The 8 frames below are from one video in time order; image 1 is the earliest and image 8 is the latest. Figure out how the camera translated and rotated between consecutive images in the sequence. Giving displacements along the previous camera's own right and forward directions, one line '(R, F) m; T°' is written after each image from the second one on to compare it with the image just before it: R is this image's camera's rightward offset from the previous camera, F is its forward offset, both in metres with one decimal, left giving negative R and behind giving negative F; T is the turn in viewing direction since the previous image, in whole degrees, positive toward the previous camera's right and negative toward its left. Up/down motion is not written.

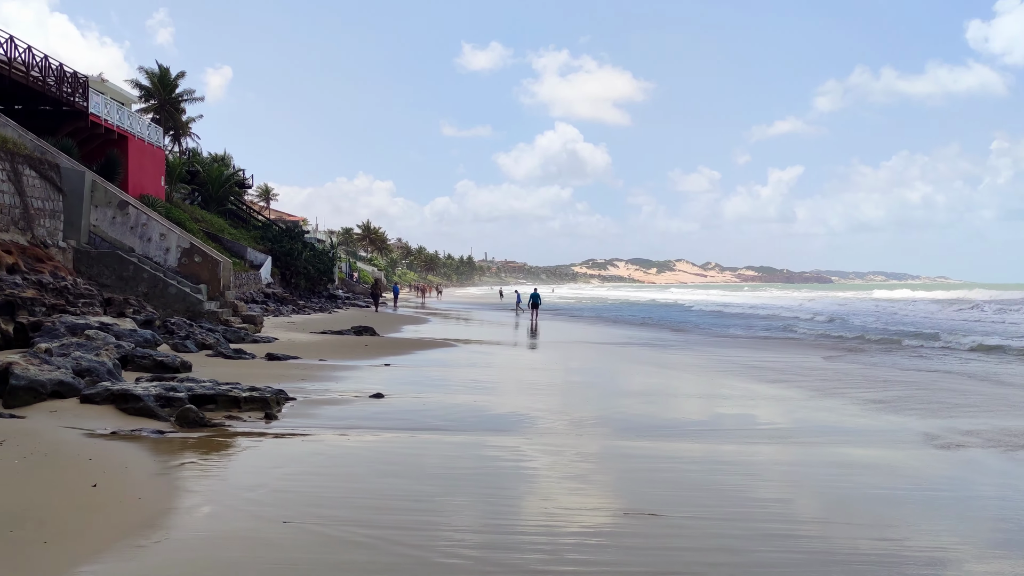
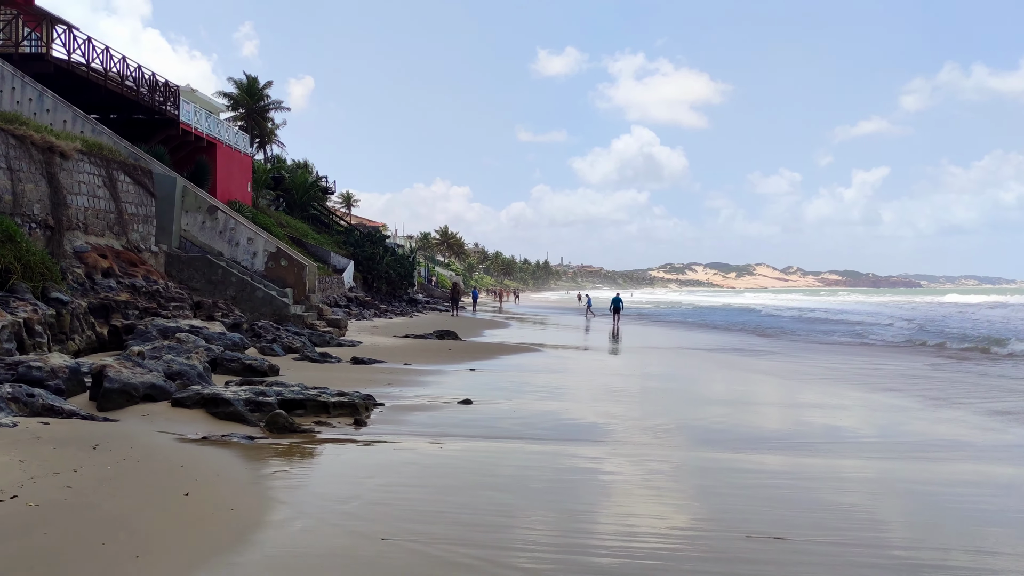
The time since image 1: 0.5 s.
(-0.2, +0.3) m; -5°
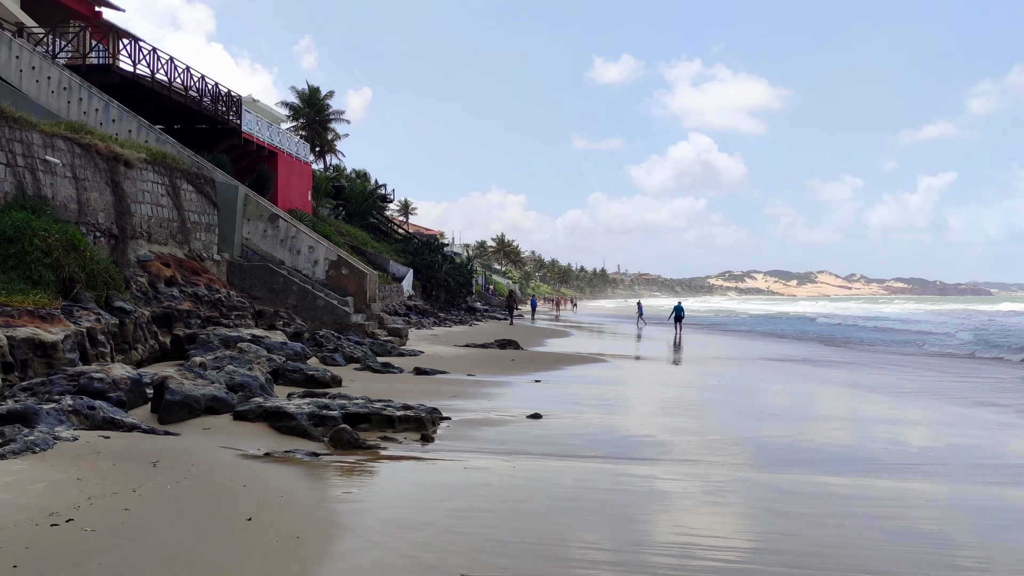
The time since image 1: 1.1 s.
(-0.1, +0.4) m; -4°
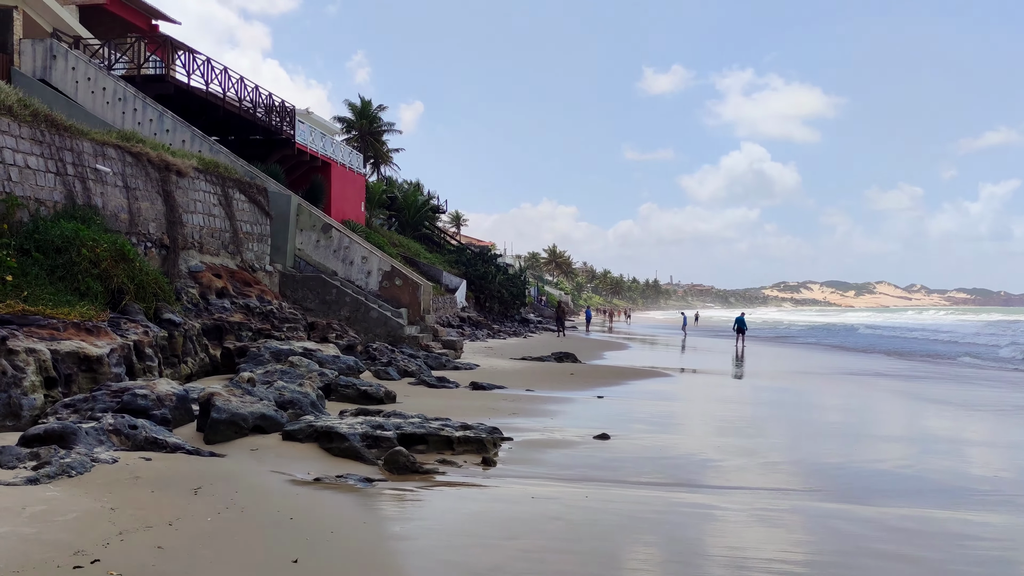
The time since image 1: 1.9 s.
(-0.1, +0.6) m; -3°
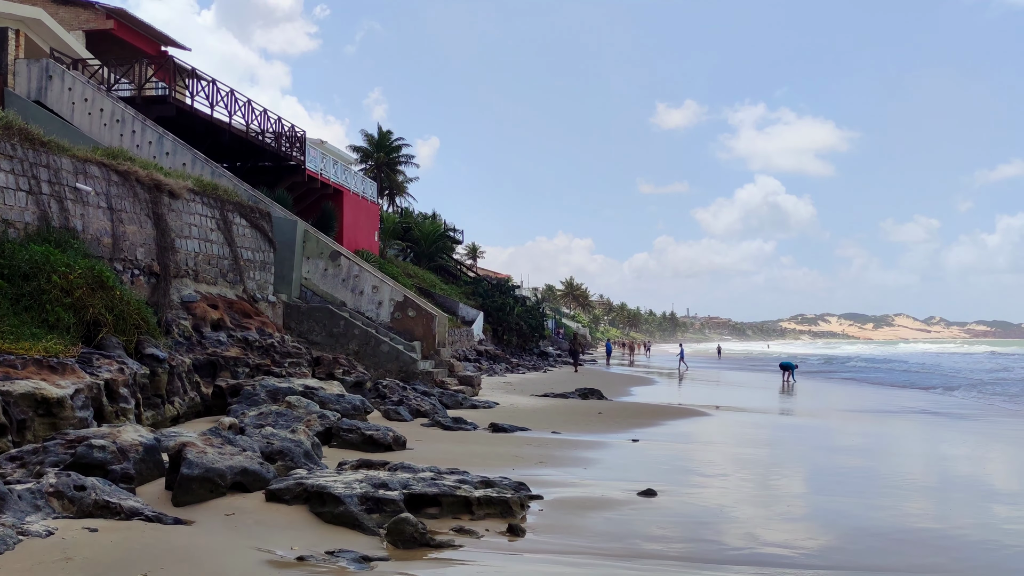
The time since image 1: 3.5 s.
(-0.1, +1.2) m; -1°
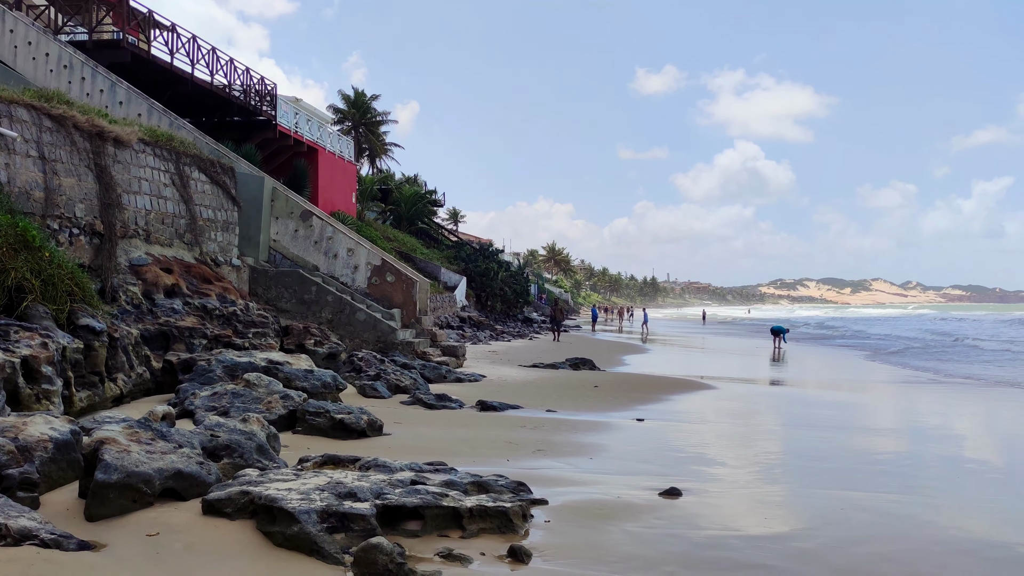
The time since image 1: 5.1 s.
(-0.1, +1.2) m; +1°
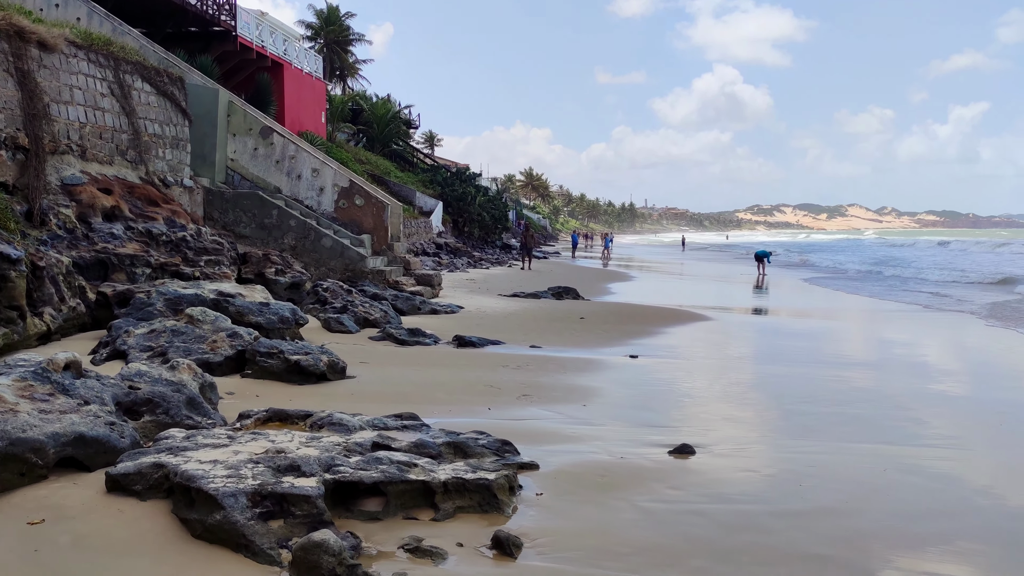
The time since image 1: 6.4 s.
(0.0, +1.0) m; +1°
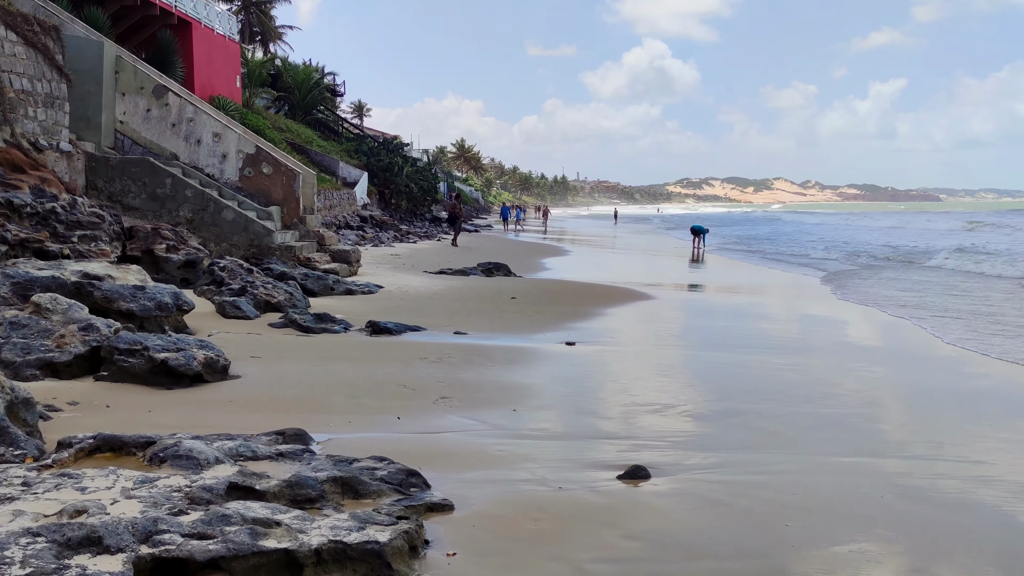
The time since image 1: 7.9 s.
(+0.1, +1.1) m; +4°
